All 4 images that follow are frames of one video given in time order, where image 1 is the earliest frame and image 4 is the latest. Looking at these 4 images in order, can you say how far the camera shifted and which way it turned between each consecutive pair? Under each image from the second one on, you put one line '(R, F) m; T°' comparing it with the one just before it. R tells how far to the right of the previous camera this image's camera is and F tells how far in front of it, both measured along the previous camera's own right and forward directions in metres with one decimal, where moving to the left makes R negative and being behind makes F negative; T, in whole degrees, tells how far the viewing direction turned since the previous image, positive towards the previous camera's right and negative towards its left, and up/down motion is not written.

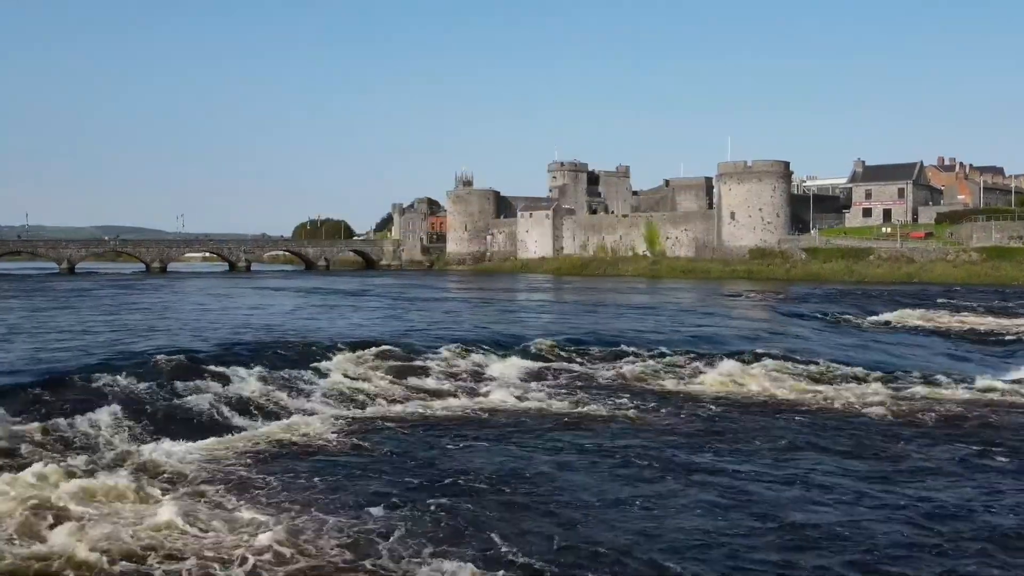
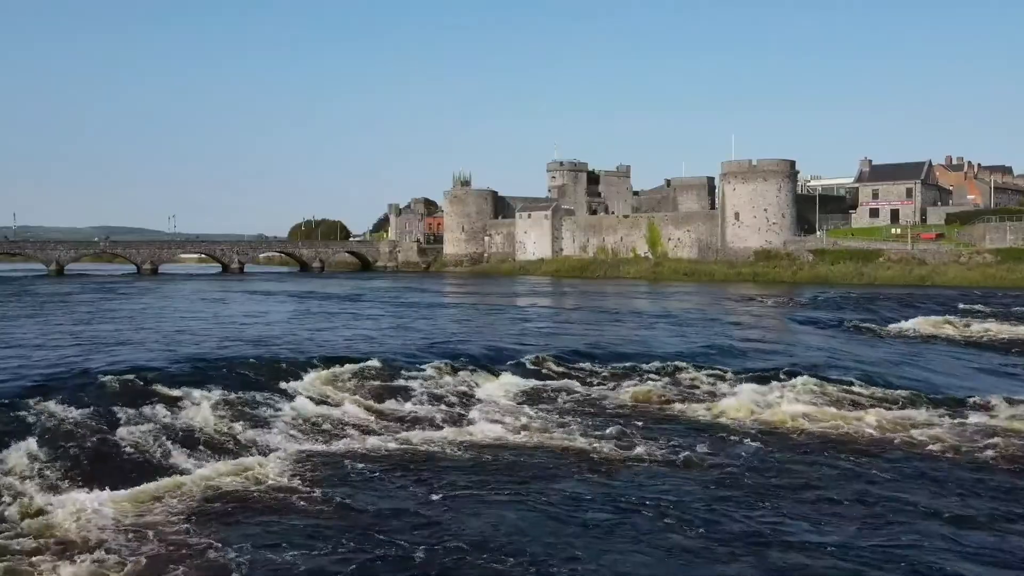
(+0.1, +1.6) m; 0°
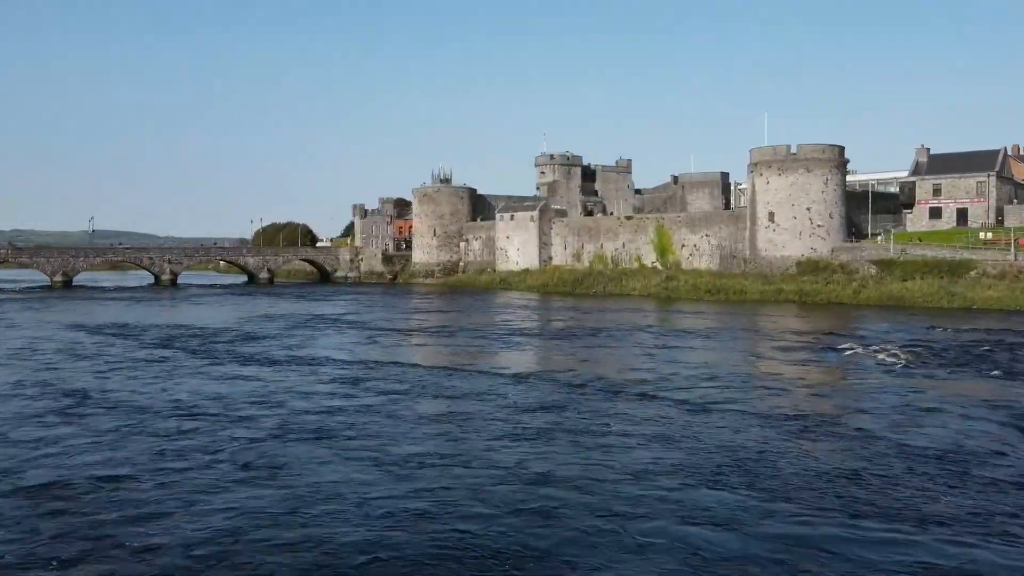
(+1.0, +12.1) m; 0°
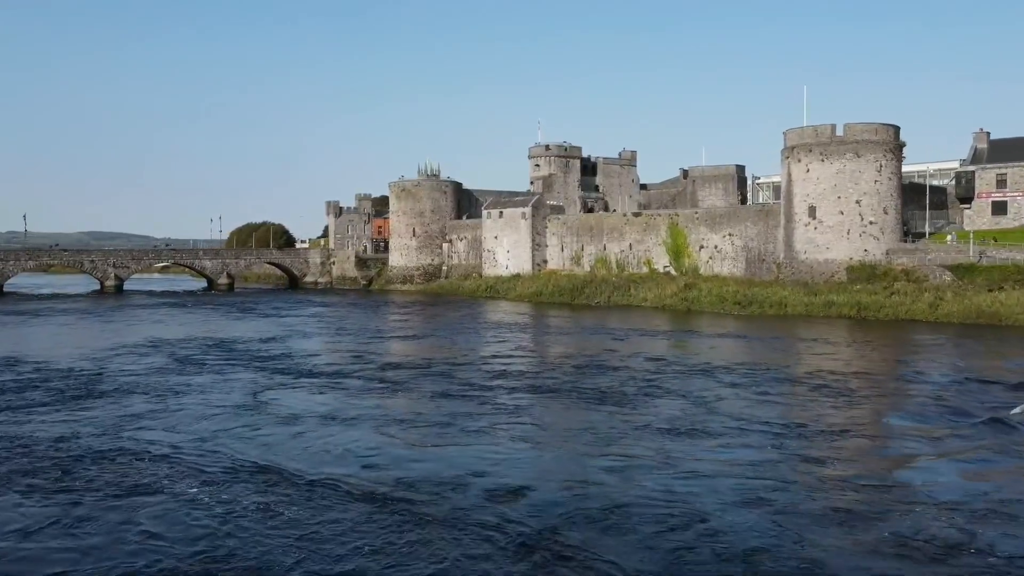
(+0.5, +7.9) m; 0°
